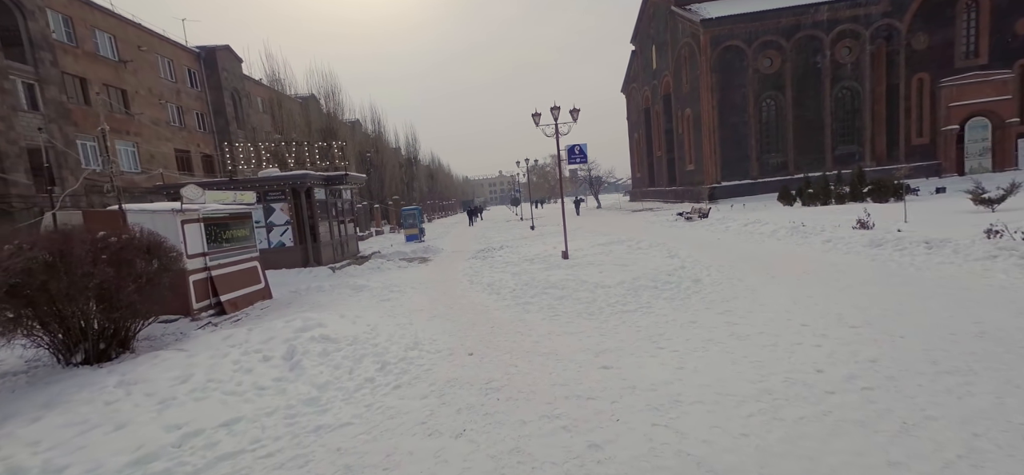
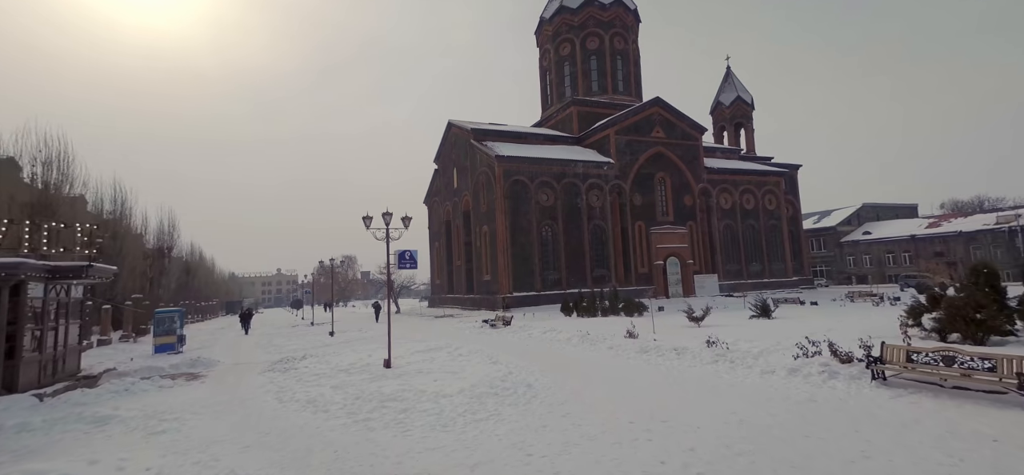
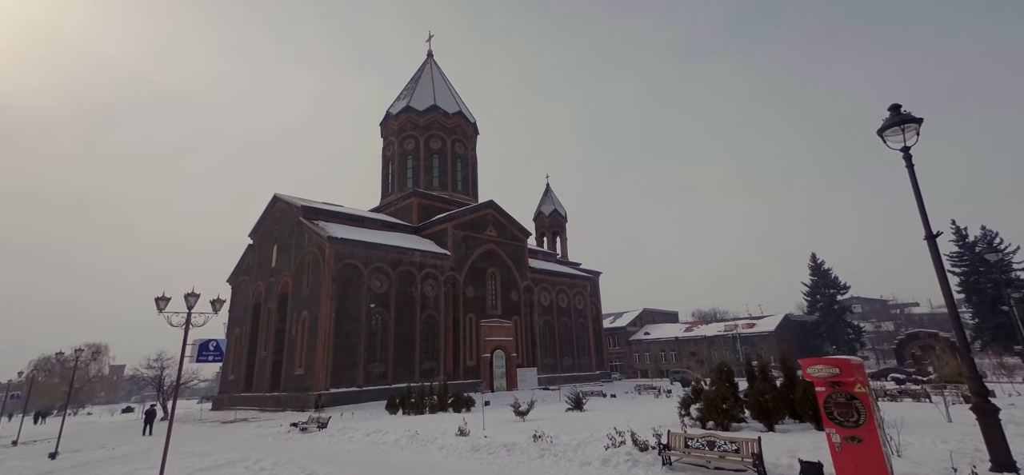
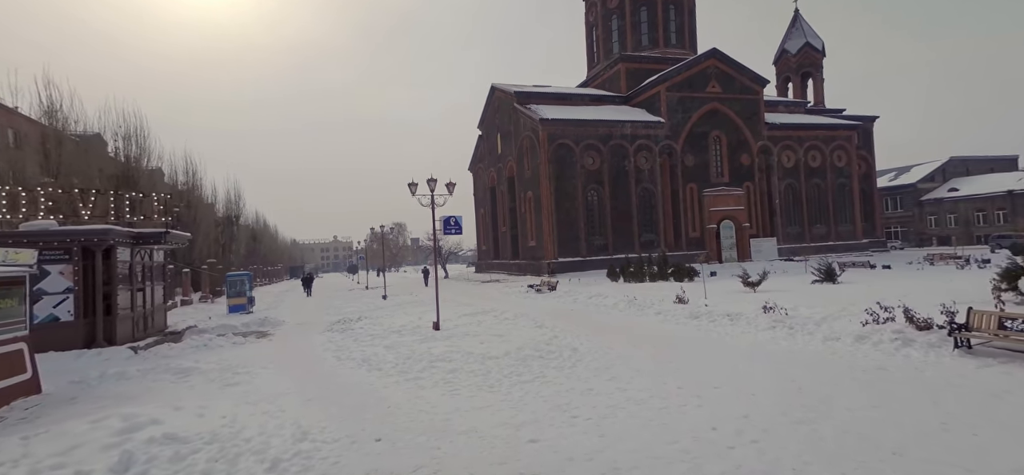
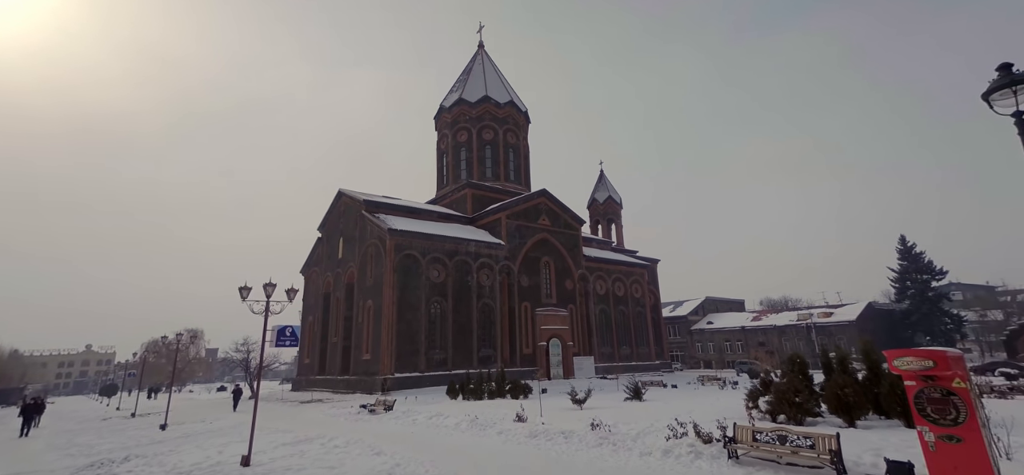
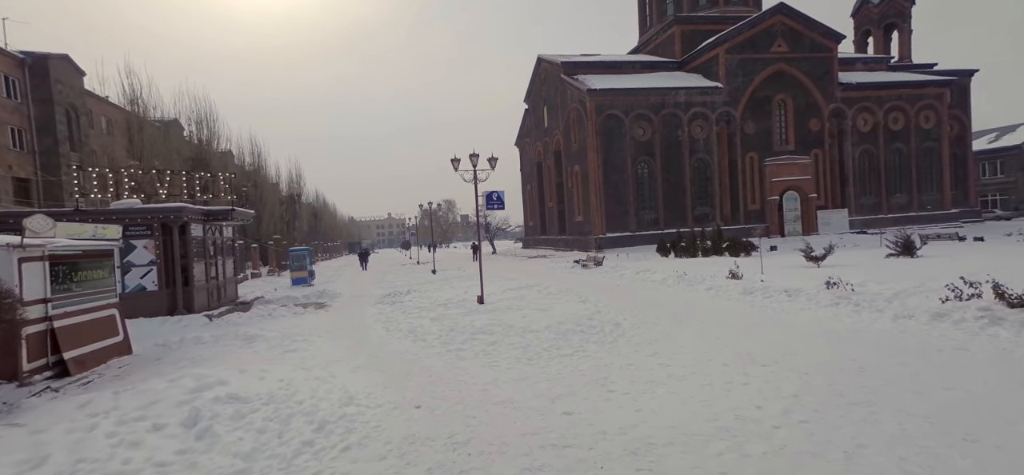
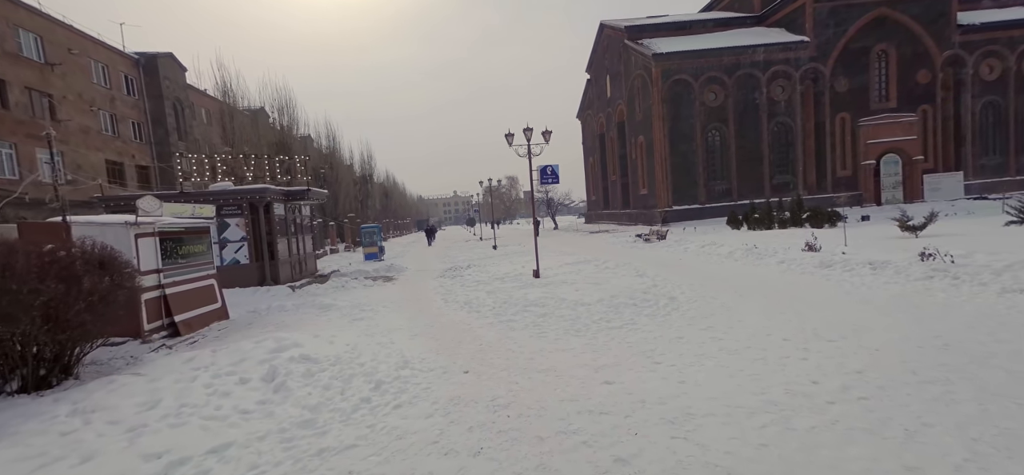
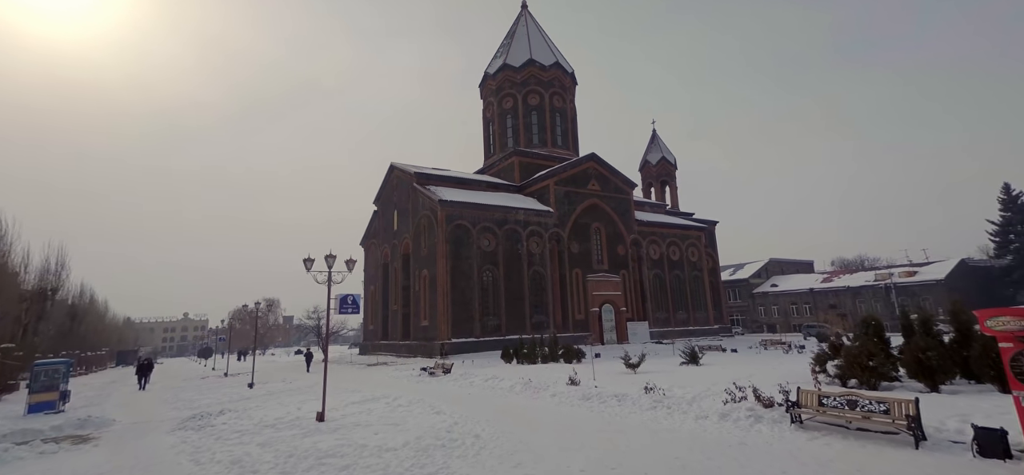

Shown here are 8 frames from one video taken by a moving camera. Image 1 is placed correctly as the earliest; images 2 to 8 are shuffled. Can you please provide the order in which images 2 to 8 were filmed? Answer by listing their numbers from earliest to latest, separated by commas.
7, 6, 4, 2, 8, 5, 3
